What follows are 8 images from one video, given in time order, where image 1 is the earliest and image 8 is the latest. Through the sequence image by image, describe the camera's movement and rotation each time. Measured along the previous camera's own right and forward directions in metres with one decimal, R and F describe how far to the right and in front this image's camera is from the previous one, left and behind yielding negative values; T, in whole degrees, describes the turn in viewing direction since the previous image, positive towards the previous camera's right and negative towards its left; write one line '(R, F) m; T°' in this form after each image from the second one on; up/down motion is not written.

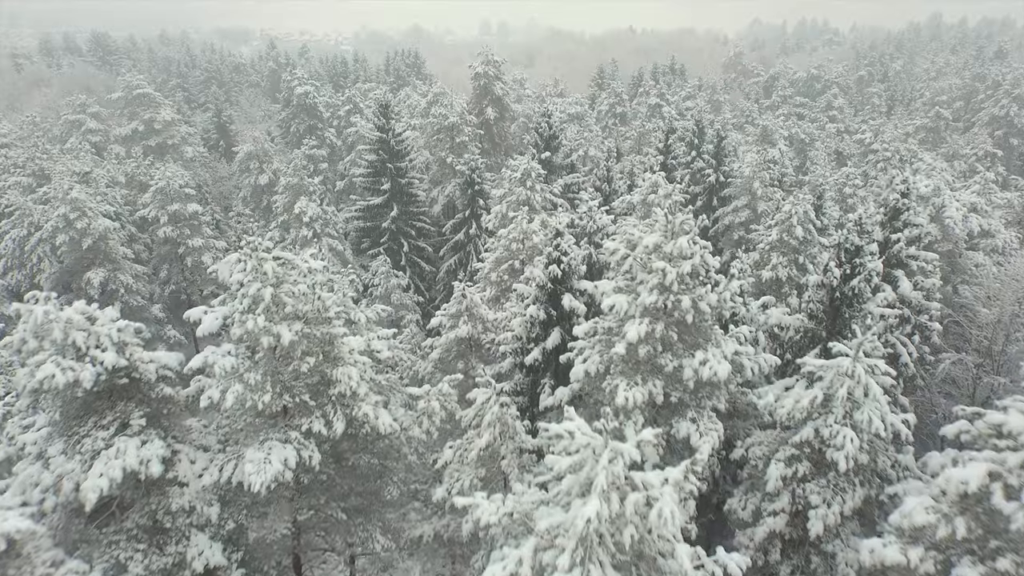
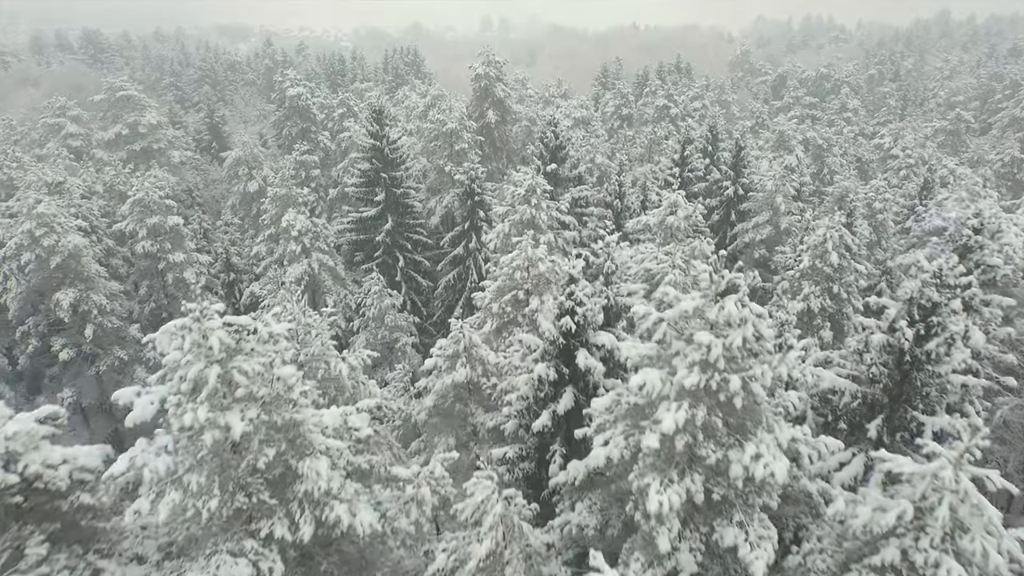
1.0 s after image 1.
(-0.1, +1.8) m; 0°
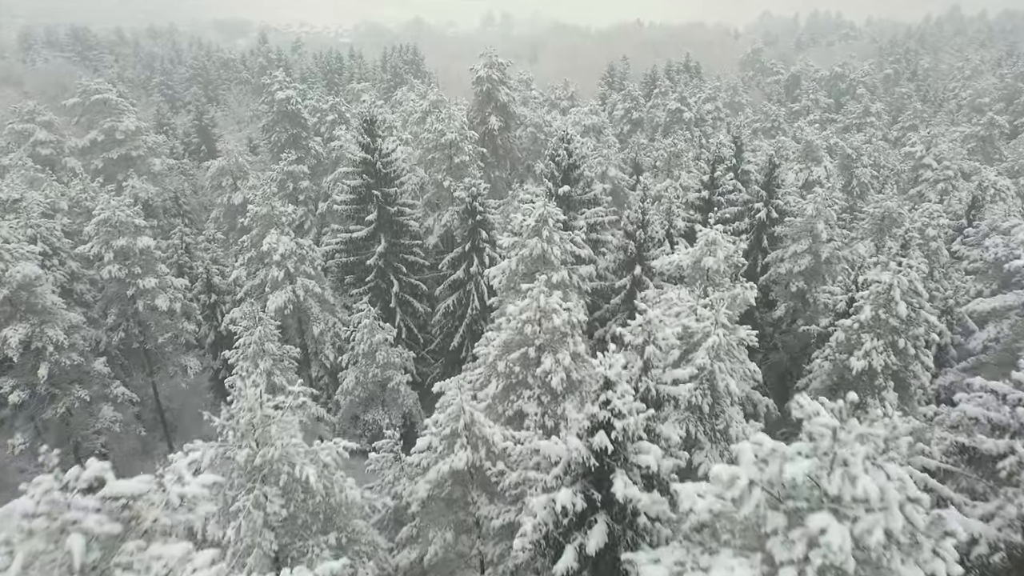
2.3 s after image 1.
(-0.1, +2.5) m; 0°
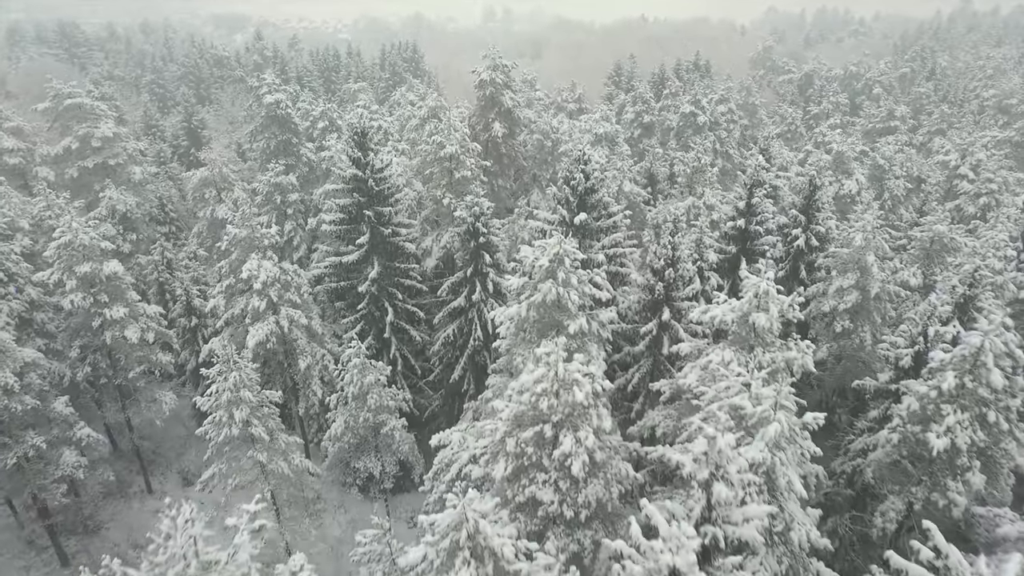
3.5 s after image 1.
(-0.2, +2.4) m; 0°
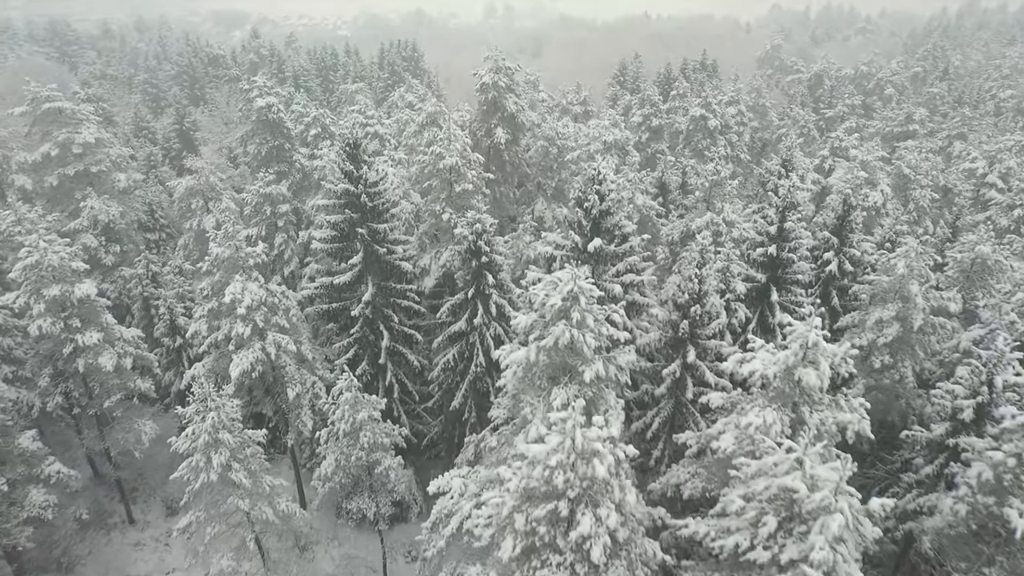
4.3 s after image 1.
(-0.1, +1.6) m; 0°
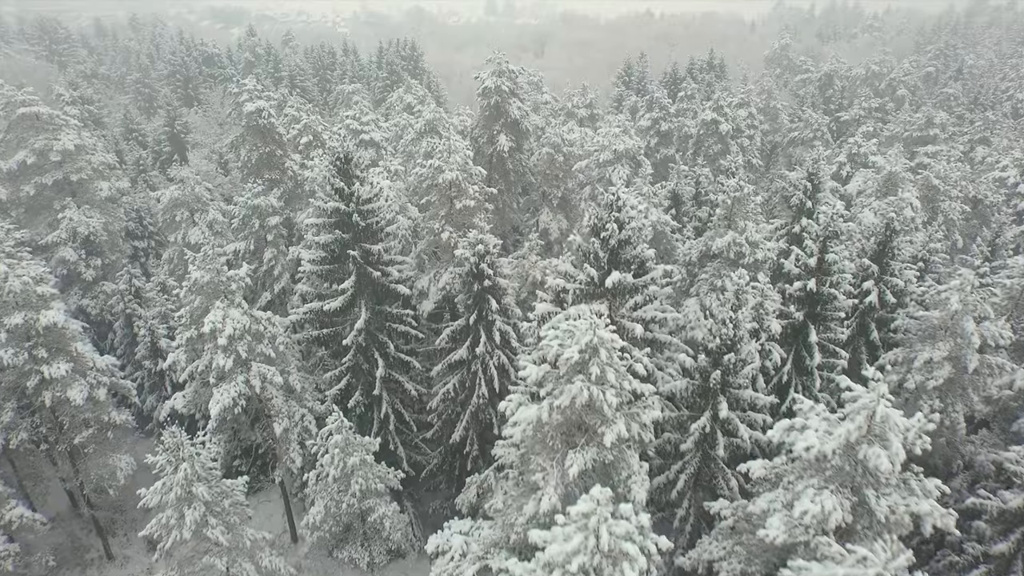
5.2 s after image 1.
(-0.1, +1.7) m; 0°
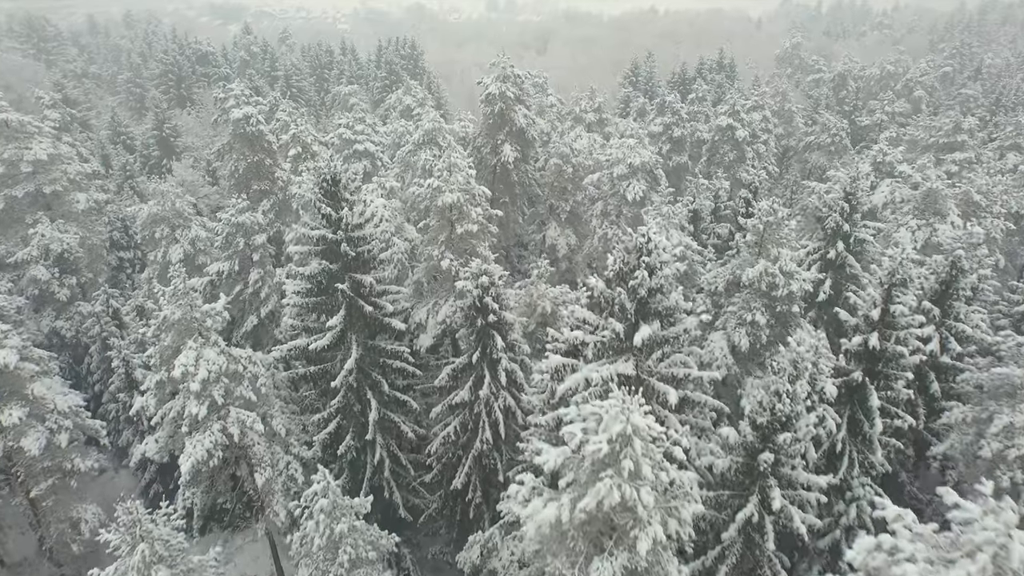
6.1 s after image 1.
(-0.1, +2.0) m; 0°
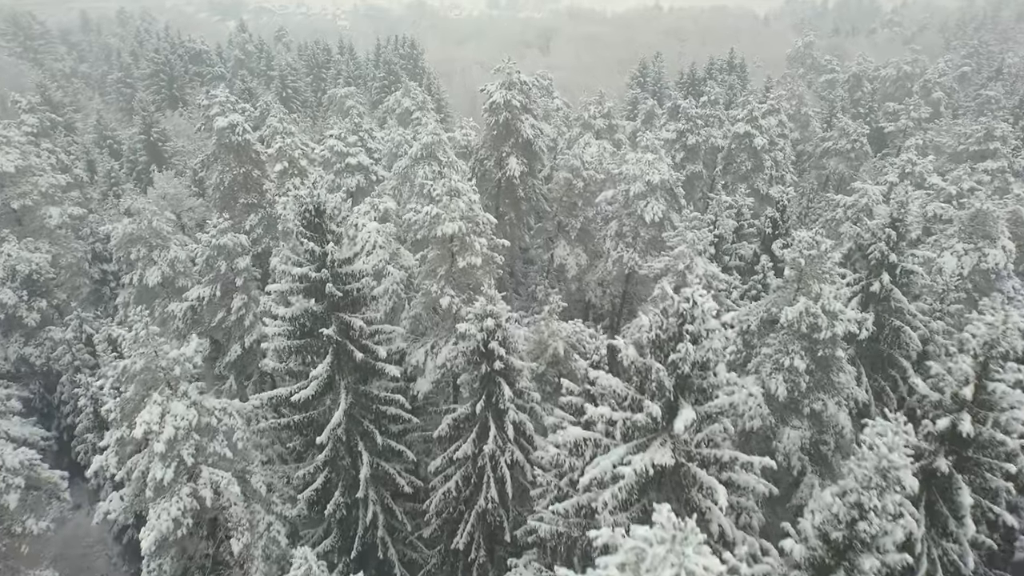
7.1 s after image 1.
(-0.2, +2.0) m; 0°
